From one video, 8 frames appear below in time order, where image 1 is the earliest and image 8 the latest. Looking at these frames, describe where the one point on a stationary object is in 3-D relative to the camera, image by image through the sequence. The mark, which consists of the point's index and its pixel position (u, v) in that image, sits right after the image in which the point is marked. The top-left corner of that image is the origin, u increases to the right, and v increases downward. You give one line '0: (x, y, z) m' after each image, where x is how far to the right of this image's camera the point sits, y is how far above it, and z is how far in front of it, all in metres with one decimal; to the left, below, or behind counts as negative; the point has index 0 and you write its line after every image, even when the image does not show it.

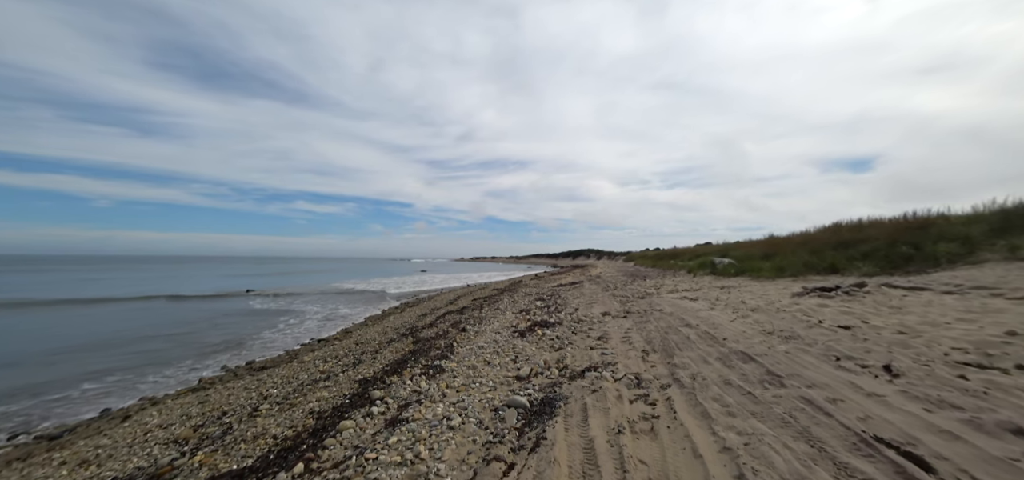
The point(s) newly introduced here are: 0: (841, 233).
0: (+16.5, +0.3, +15.7) m
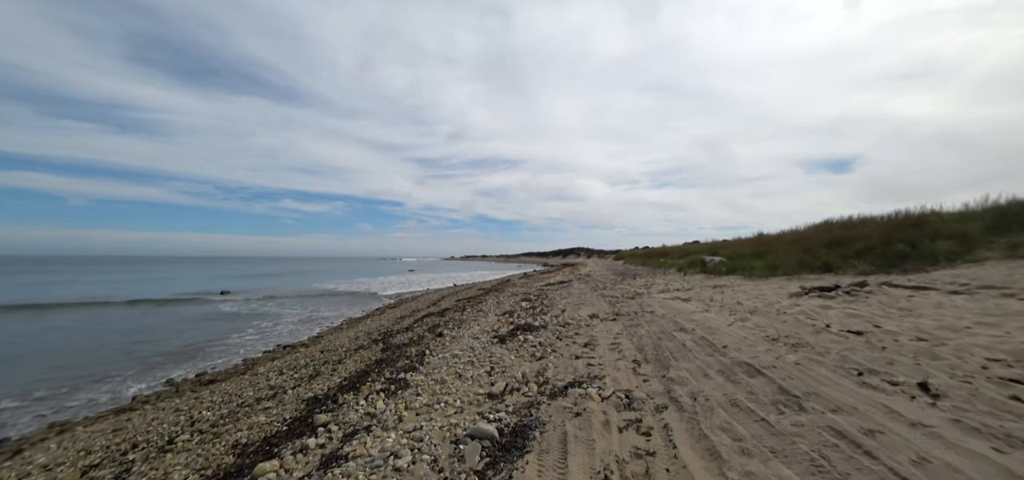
0: (+15.8, +0.4, +15.5) m
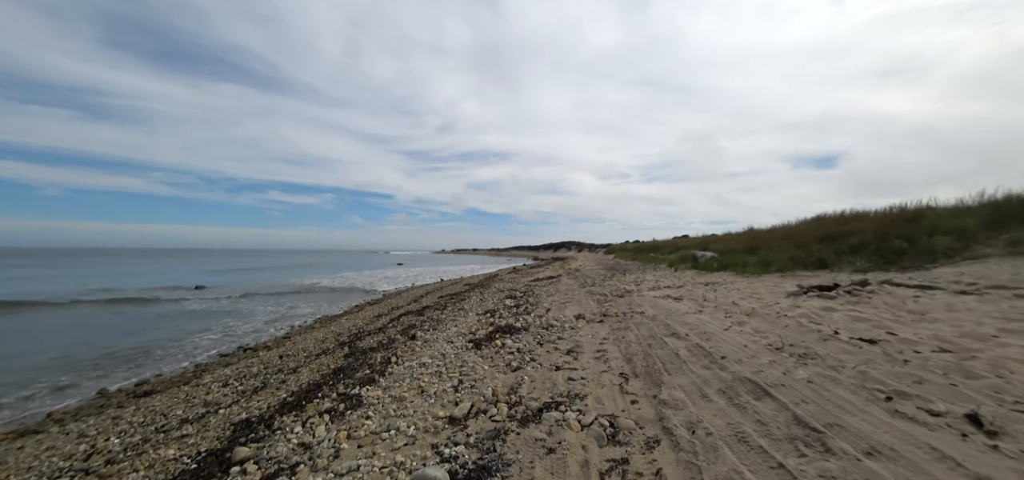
0: (+15.1, +0.6, +15.1) m
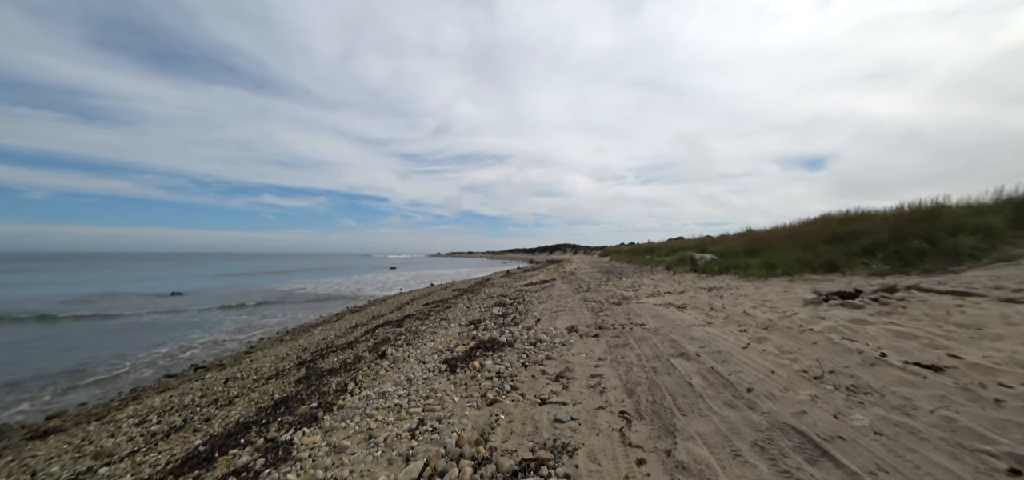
0: (+14.6, +0.6, +14.3) m
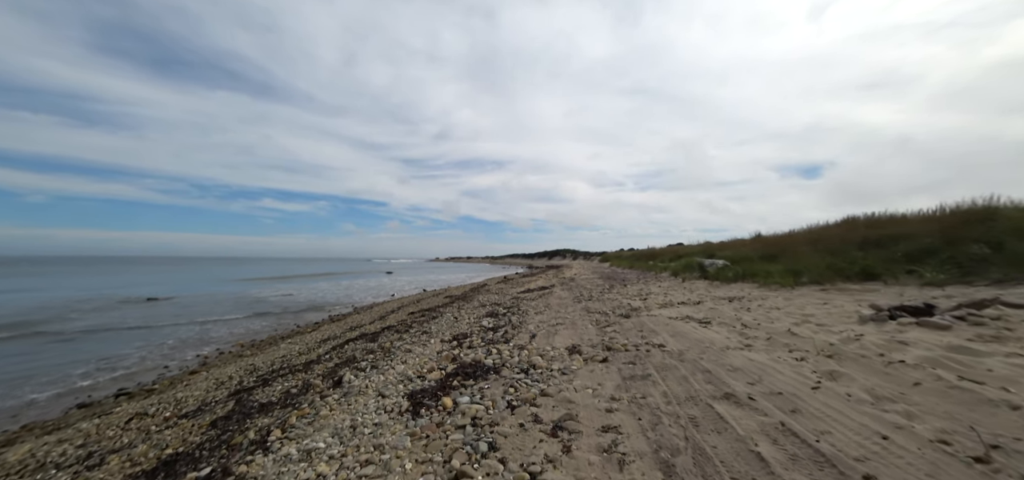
0: (+14.4, +0.4, +13.0) m
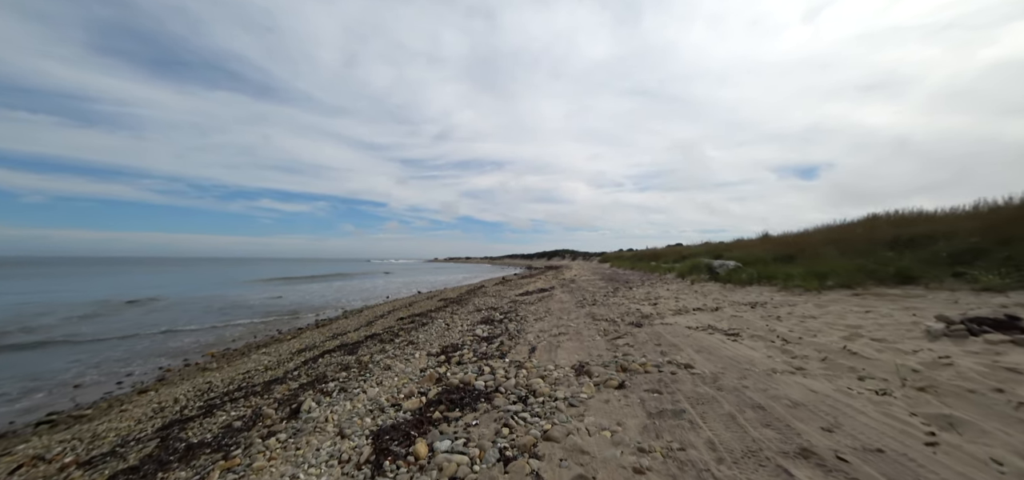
0: (+14.3, +0.4, +11.9) m
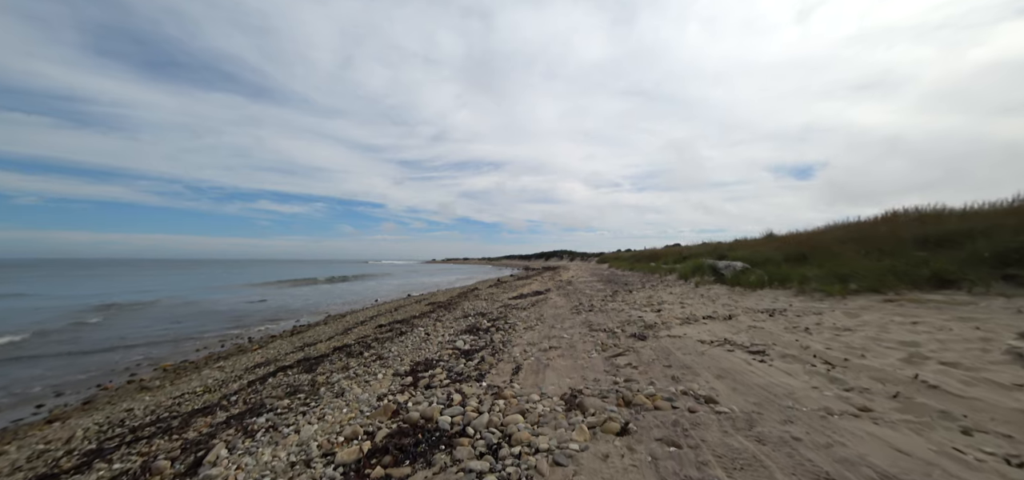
0: (+13.9, +0.5, +10.9) m
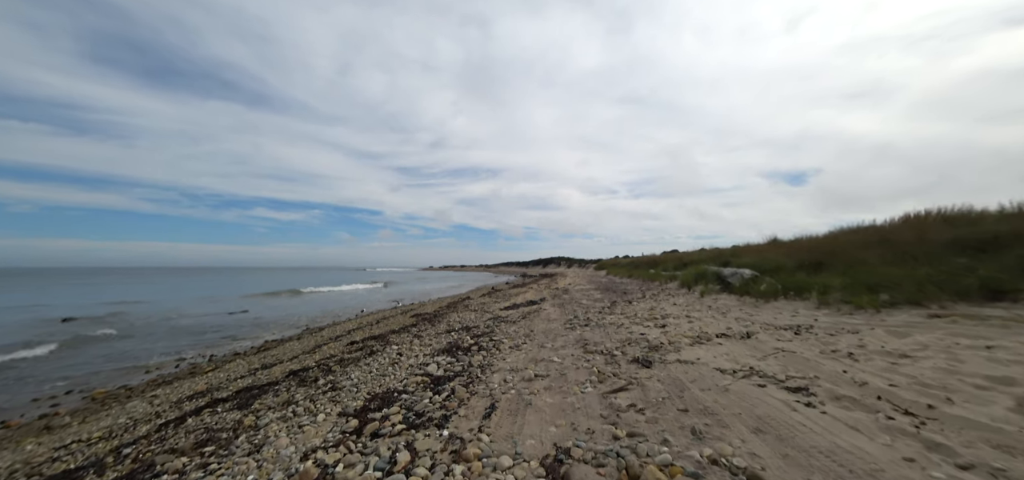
0: (+13.4, +0.4, +9.8) m
